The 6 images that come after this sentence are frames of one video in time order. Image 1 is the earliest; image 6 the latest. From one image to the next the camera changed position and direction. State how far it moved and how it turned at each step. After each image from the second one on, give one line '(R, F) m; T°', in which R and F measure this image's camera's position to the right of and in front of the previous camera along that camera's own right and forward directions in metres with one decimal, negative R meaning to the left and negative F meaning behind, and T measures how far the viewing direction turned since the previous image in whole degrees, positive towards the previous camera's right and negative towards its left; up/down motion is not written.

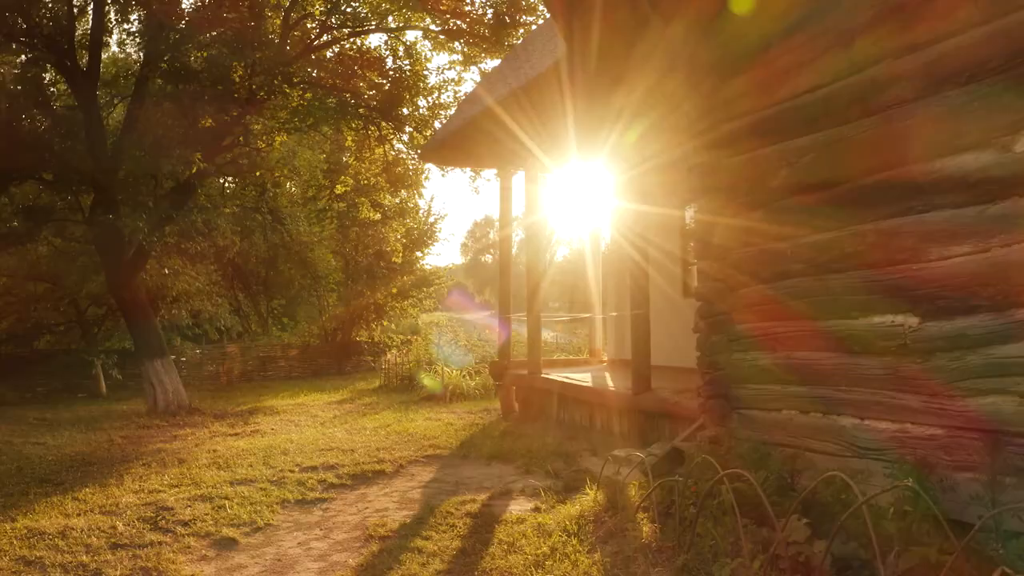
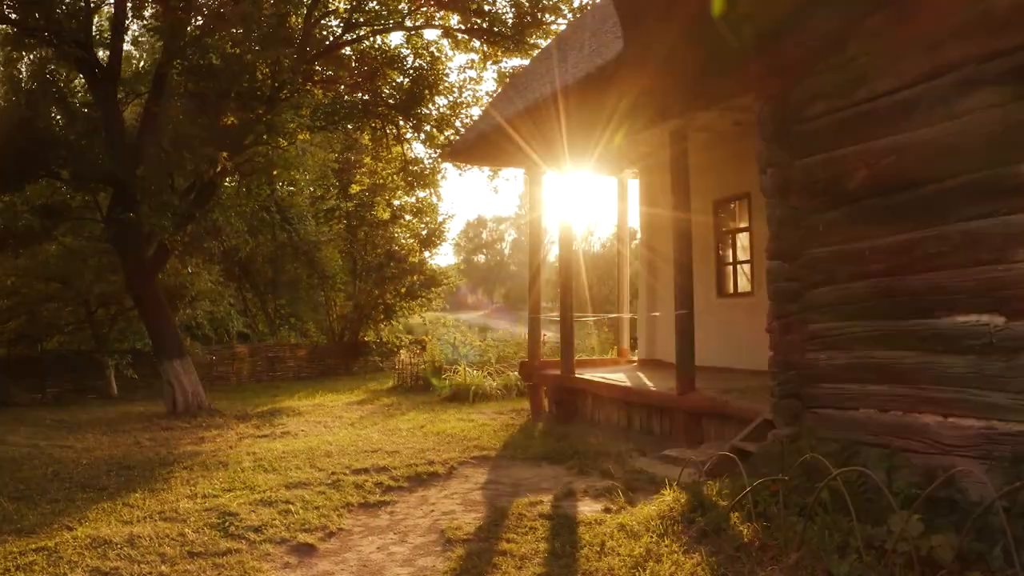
(-0.7, +0.1) m; +2°
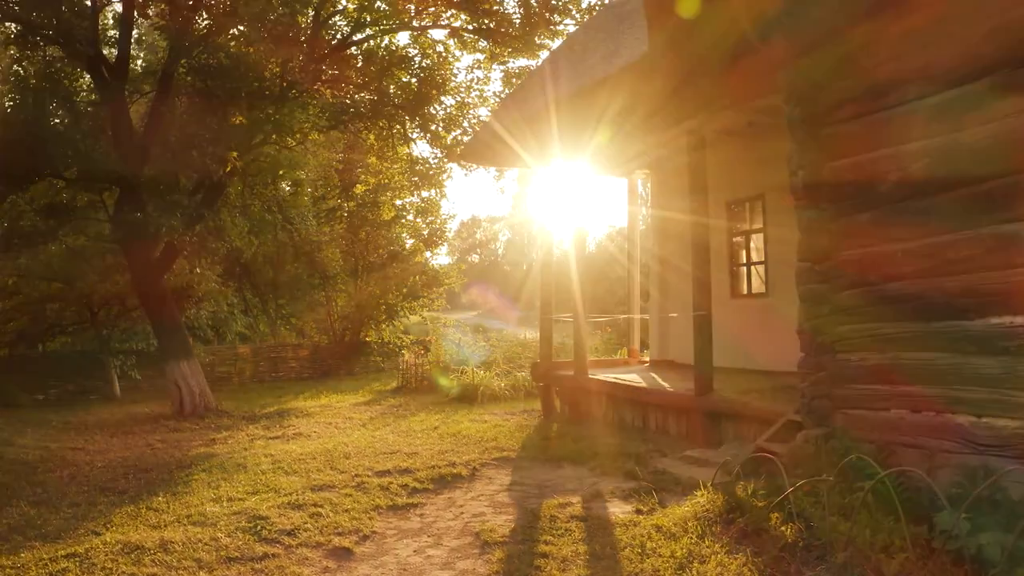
(-0.3, 0.0) m; +1°
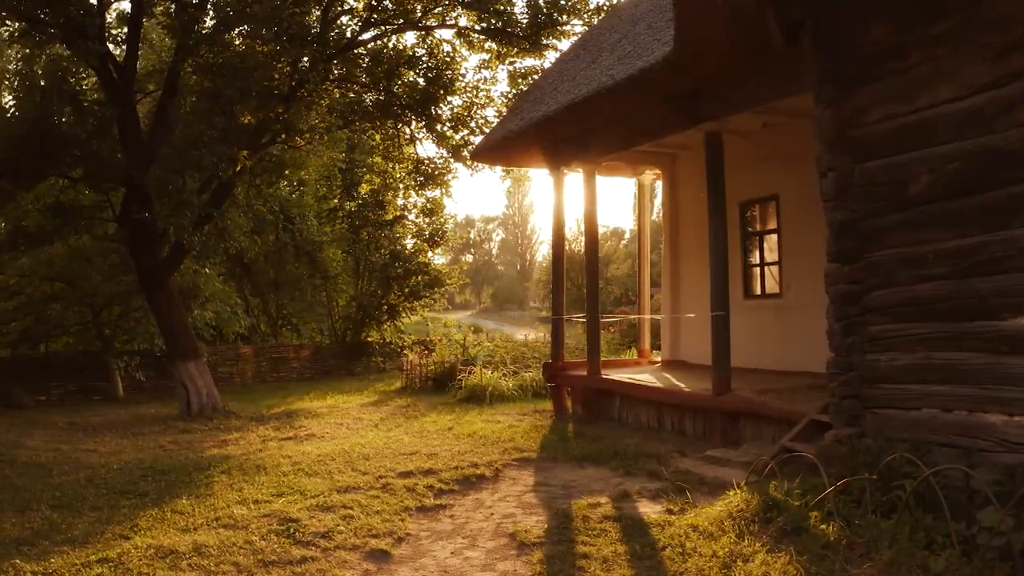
(-0.3, 0.0) m; +1°
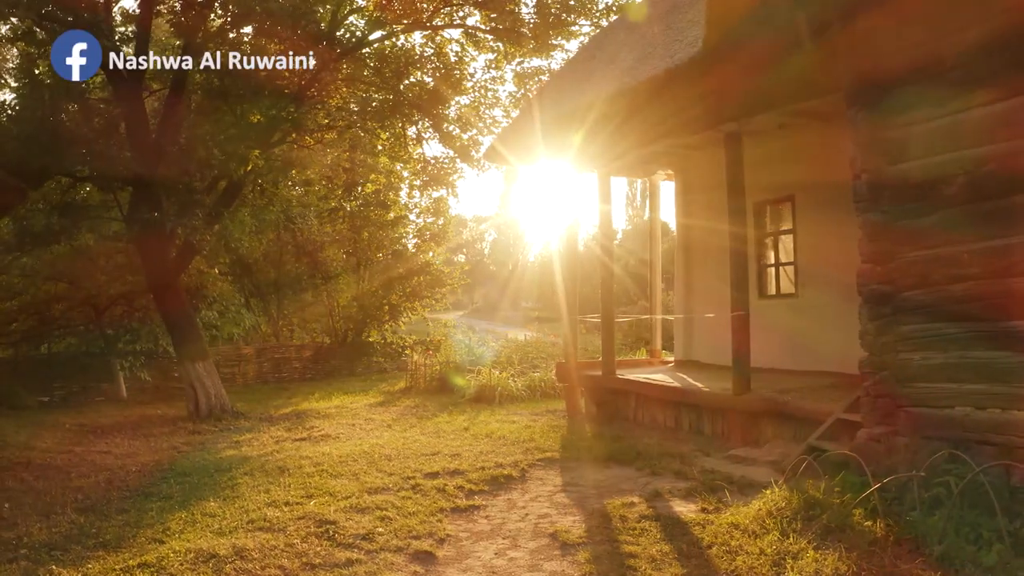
(-0.4, 0.0) m; +2°
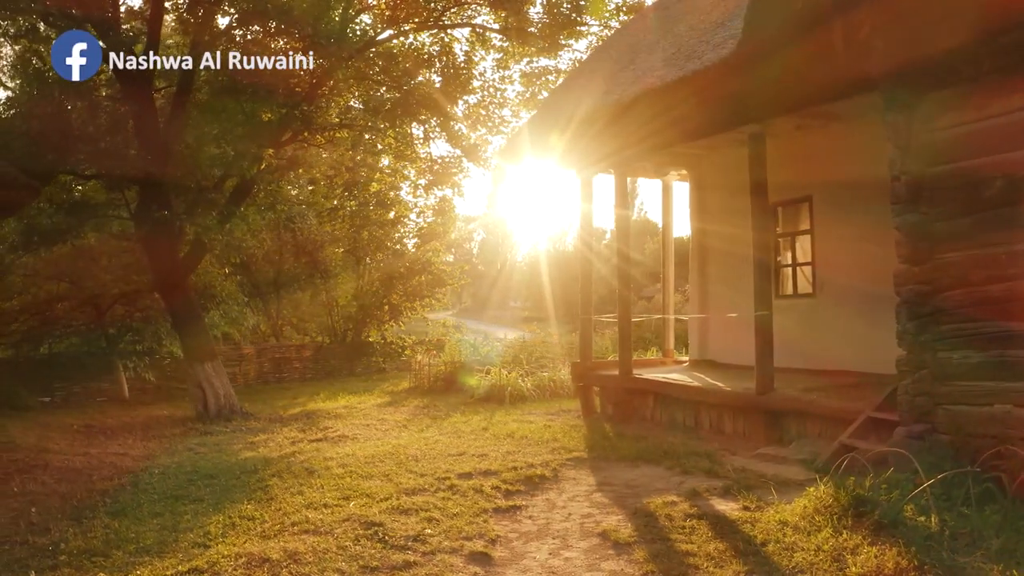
(-0.5, 0.0) m; +2°
